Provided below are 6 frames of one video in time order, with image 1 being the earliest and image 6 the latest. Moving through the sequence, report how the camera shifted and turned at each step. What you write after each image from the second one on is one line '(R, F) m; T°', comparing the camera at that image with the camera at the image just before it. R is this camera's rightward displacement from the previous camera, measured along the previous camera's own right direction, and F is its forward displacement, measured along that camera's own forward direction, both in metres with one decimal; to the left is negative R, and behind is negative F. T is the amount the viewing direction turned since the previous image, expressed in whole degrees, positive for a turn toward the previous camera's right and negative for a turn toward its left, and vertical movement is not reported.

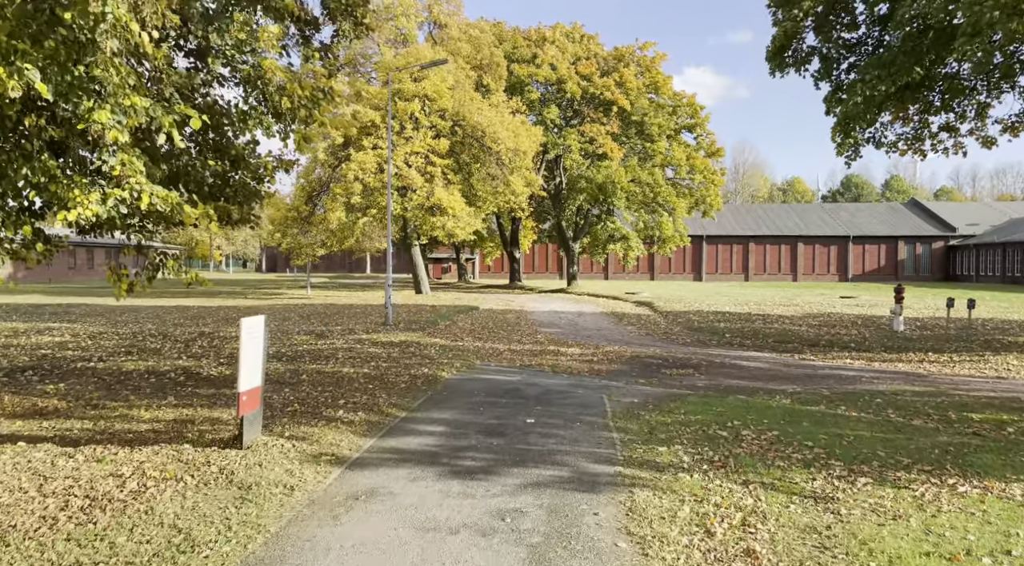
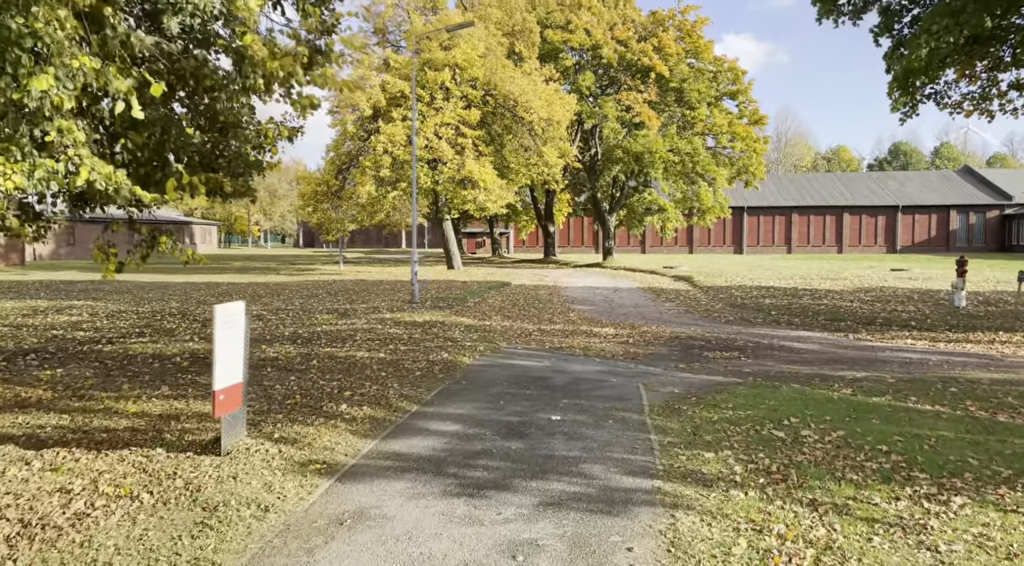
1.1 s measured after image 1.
(+0.1, +1.0) m; -3°
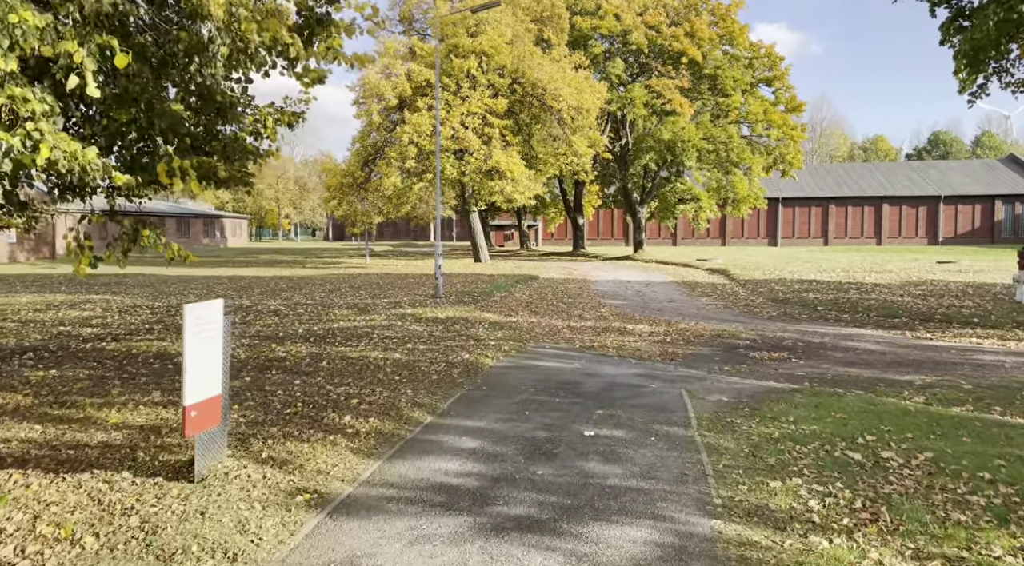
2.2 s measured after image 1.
(0.0, +1.0) m; -2°
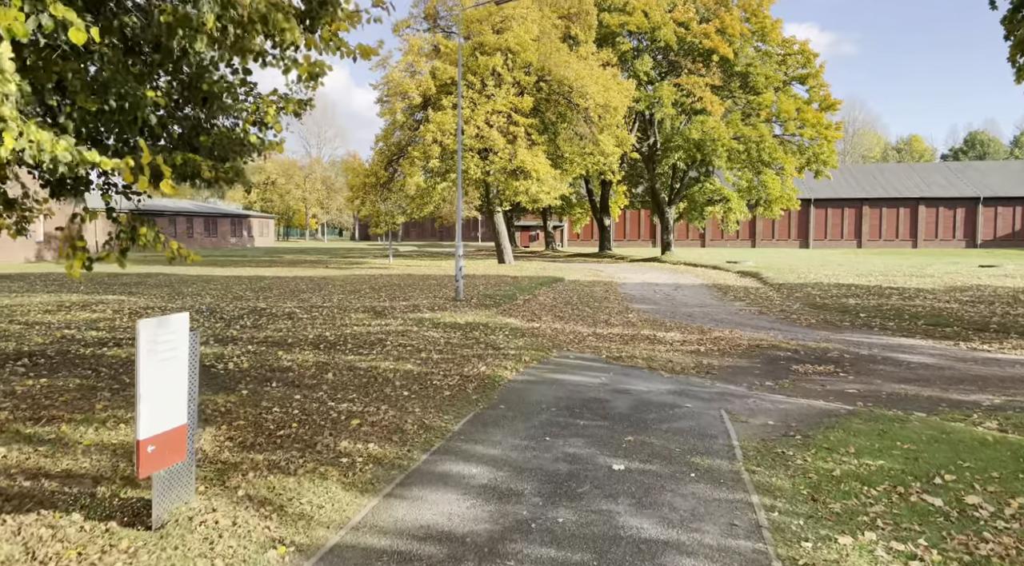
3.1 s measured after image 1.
(0.0, +0.8) m; -2°
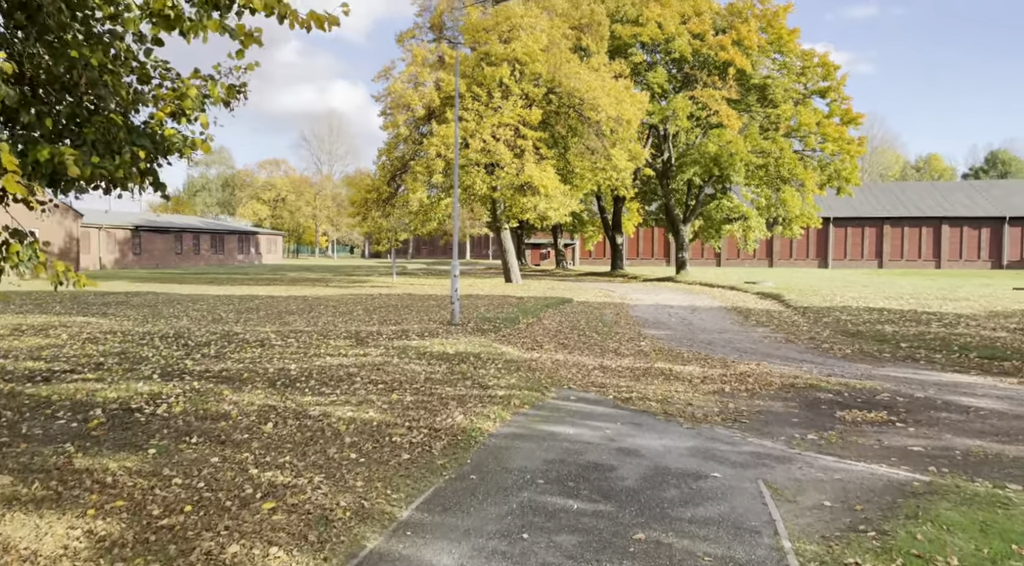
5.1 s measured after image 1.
(+0.3, +1.7) m; -1°
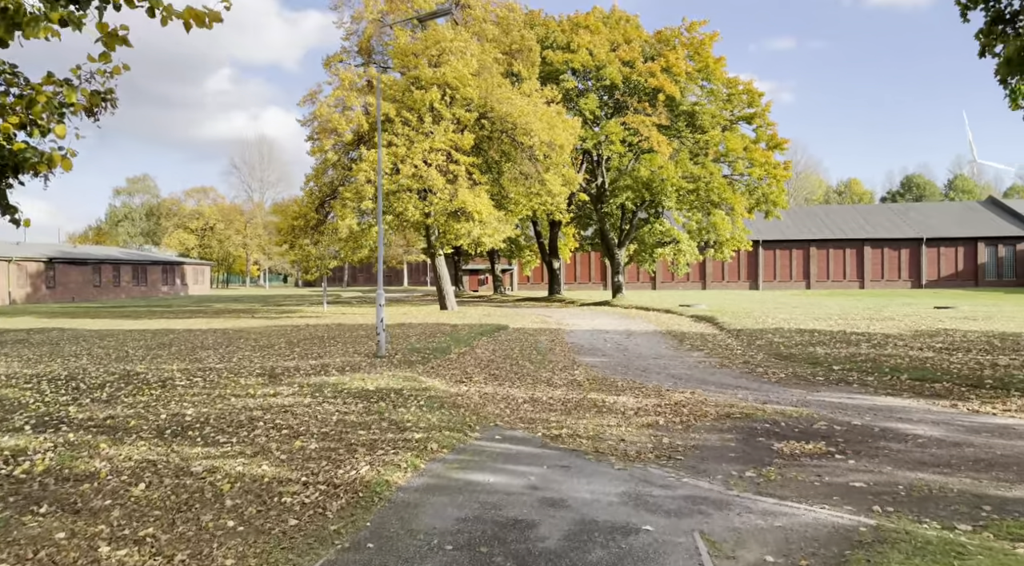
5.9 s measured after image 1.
(+0.3, +0.7) m; +5°
